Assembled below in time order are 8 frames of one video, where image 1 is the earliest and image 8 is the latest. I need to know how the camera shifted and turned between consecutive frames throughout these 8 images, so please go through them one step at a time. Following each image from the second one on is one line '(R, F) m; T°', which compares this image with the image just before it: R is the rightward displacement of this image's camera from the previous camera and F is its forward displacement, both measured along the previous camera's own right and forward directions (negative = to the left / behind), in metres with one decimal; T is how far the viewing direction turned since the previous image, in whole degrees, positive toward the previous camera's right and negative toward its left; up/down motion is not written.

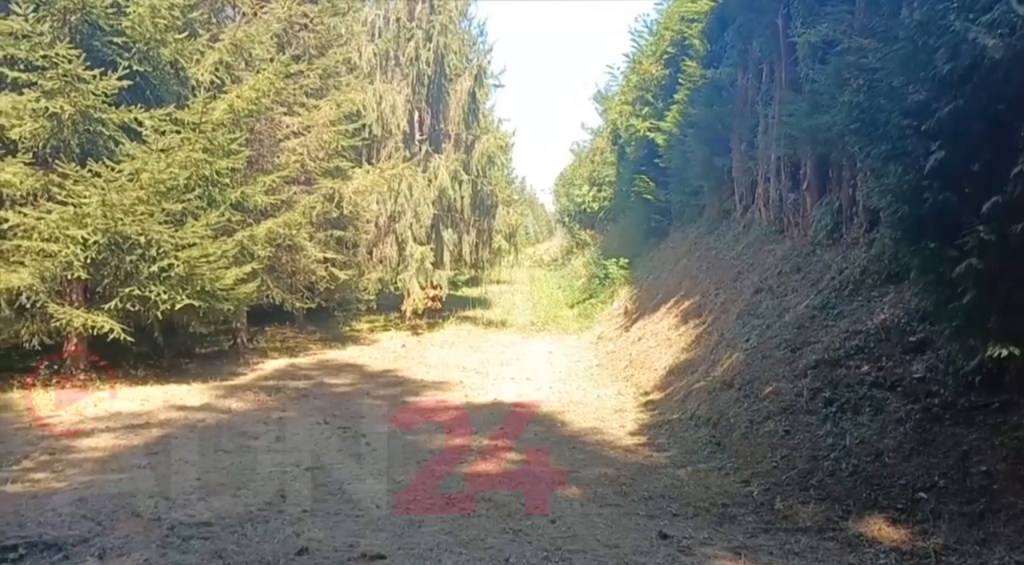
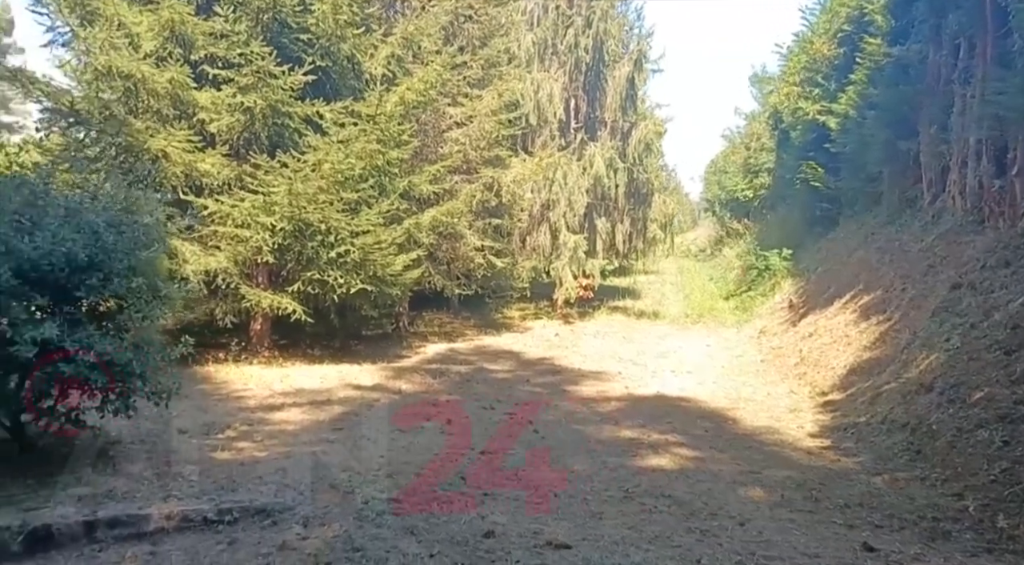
(-0.1, 0.0) m; -10°
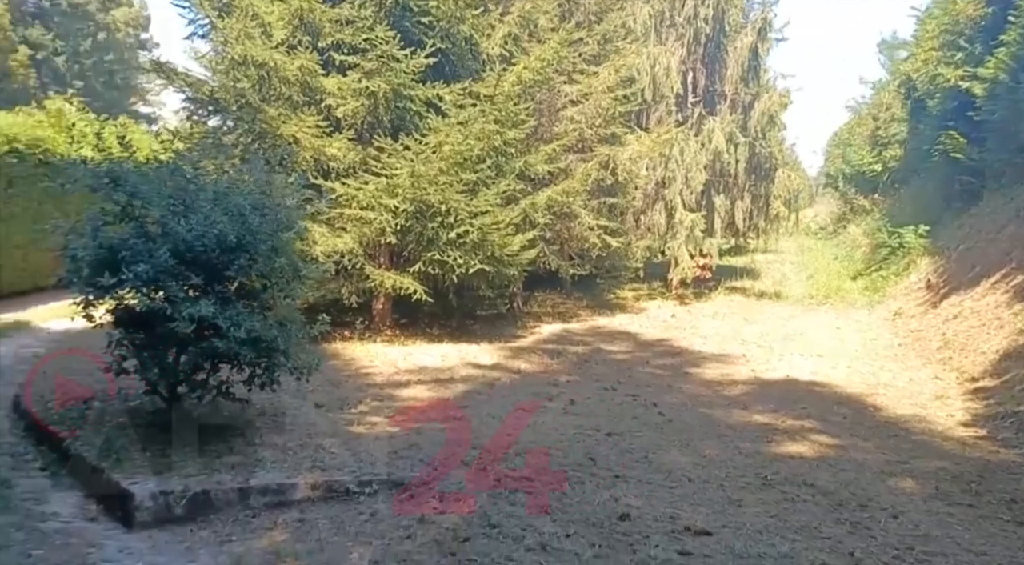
(-0.1, 0.0) m; -7°
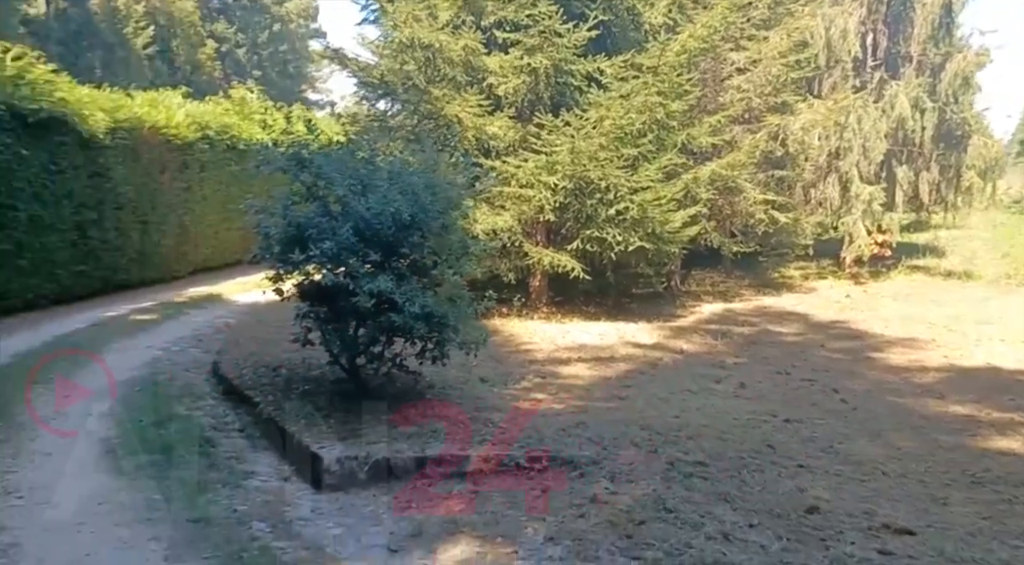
(-0.1, +0.1) m; -10°
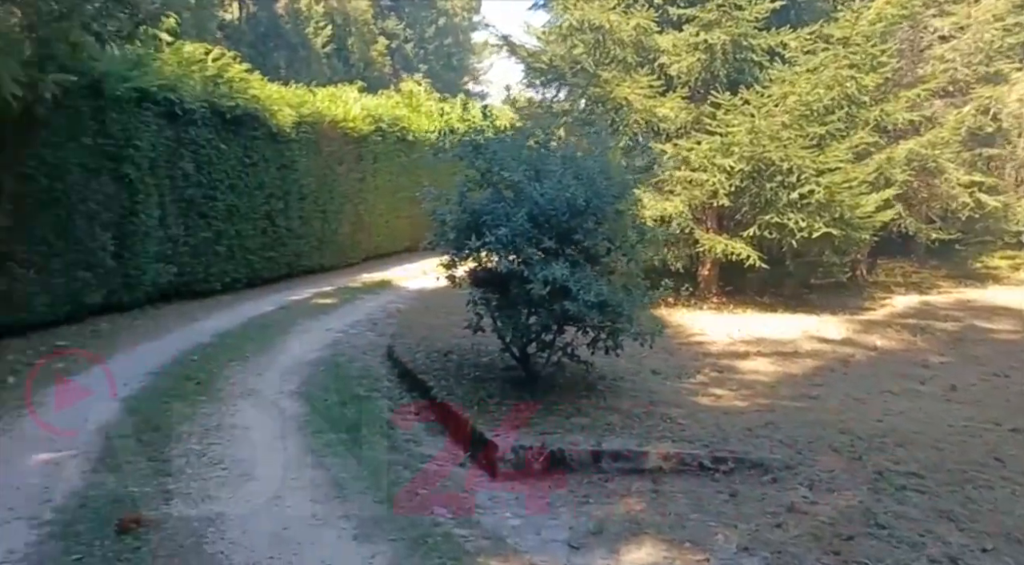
(-0.1, +0.2) m; -11°
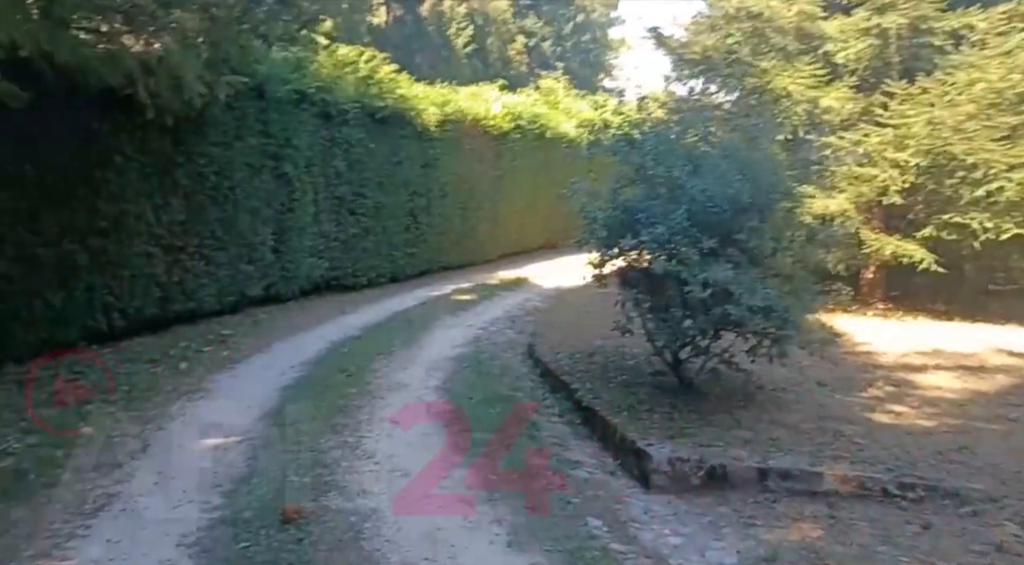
(-0.1, +0.2) m; -9°
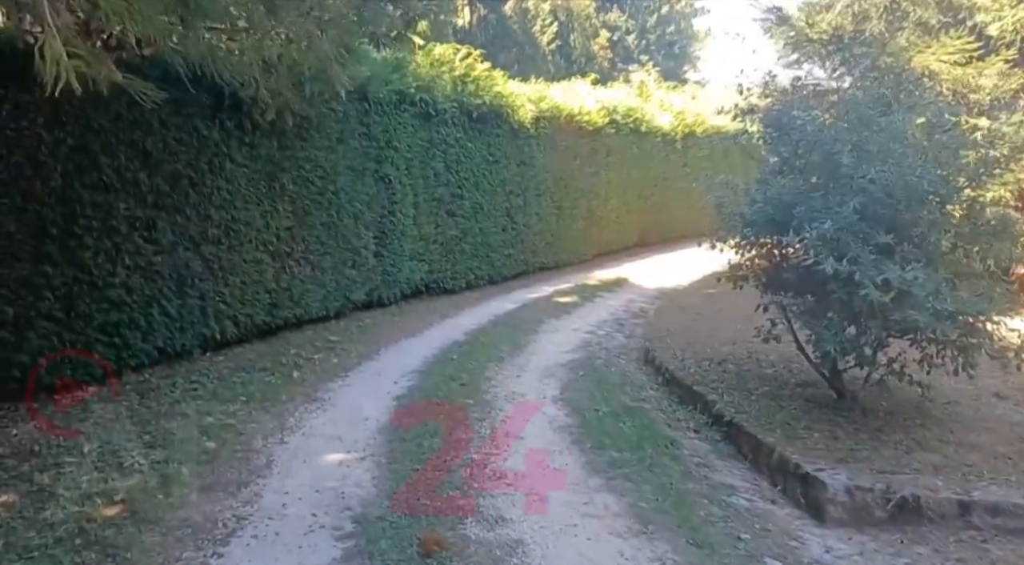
(-0.3, +0.4) m; -5°
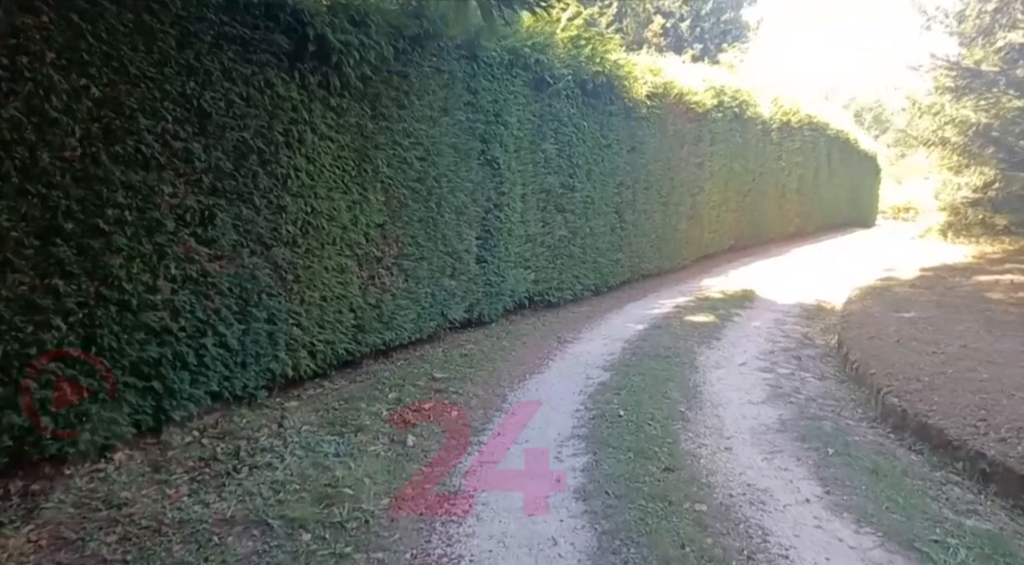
(-1.2, +2.5) m; -1°
